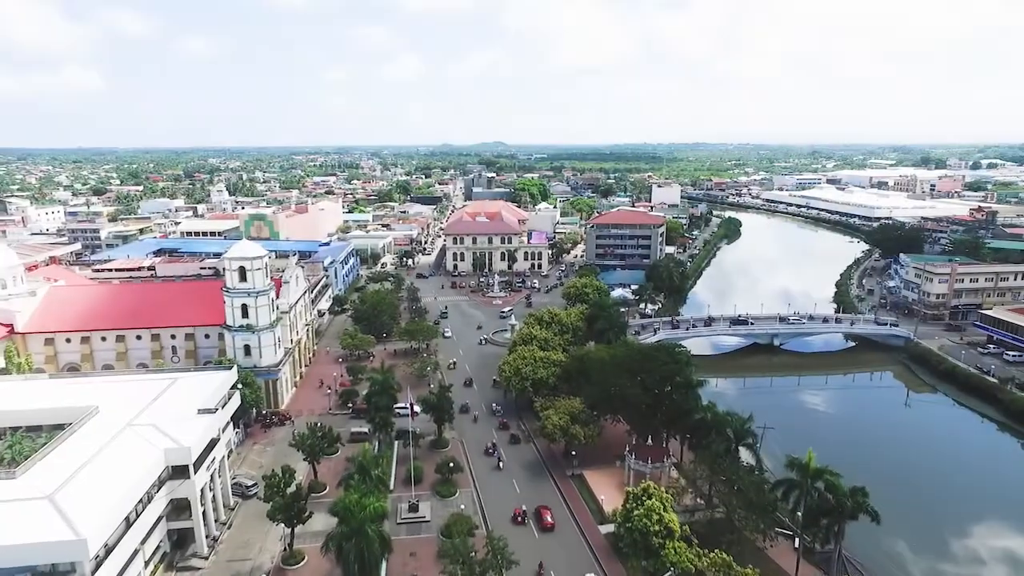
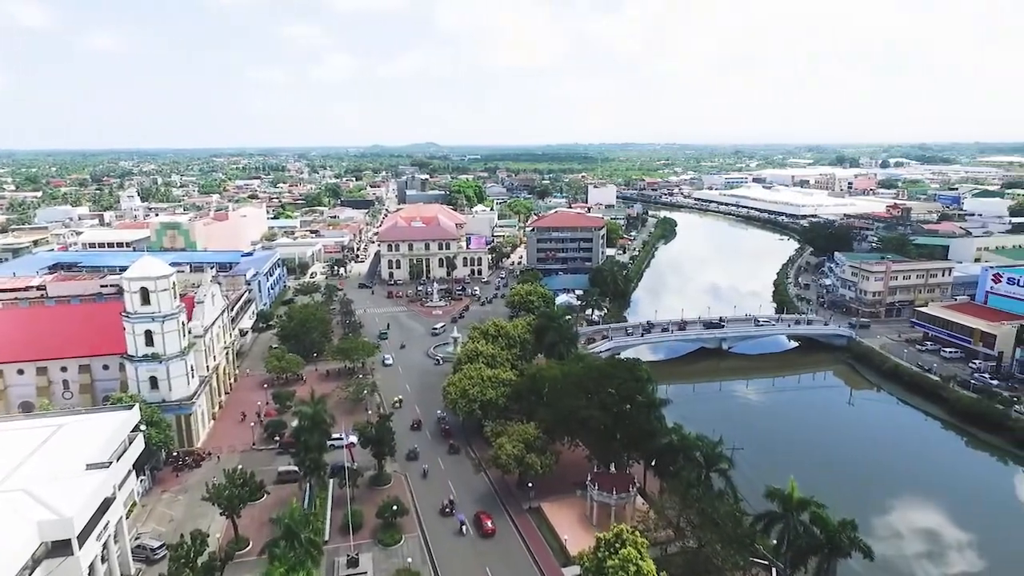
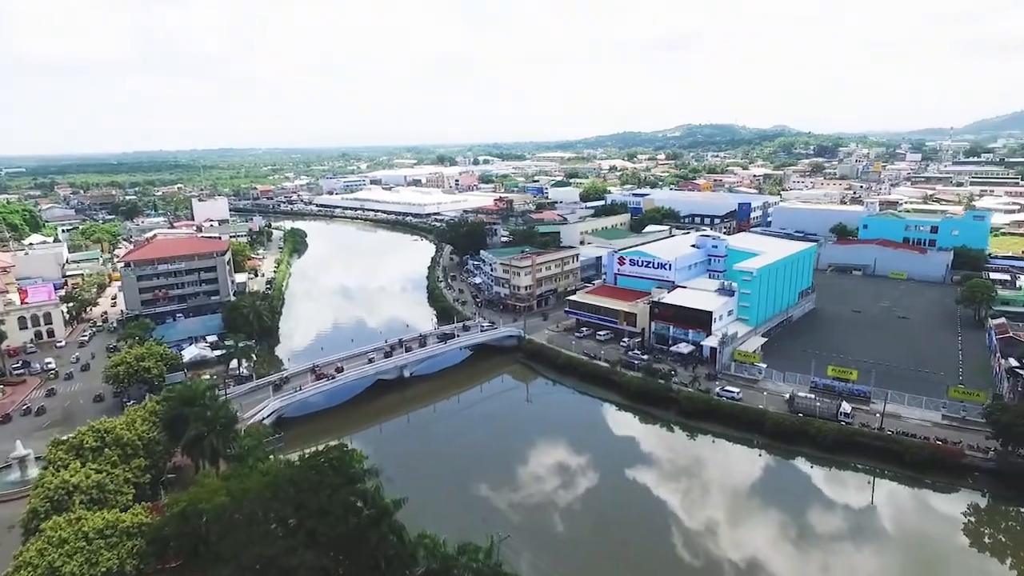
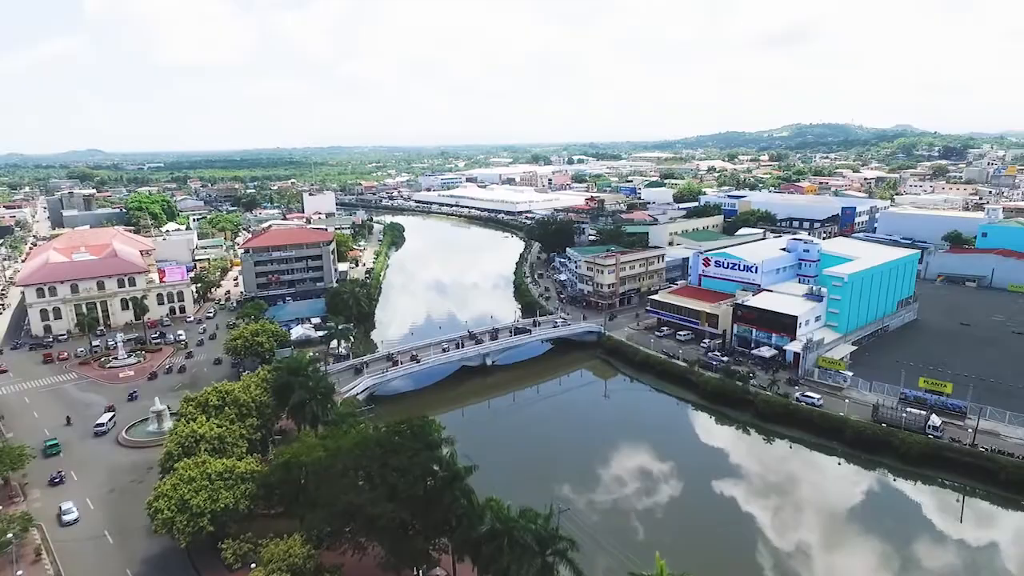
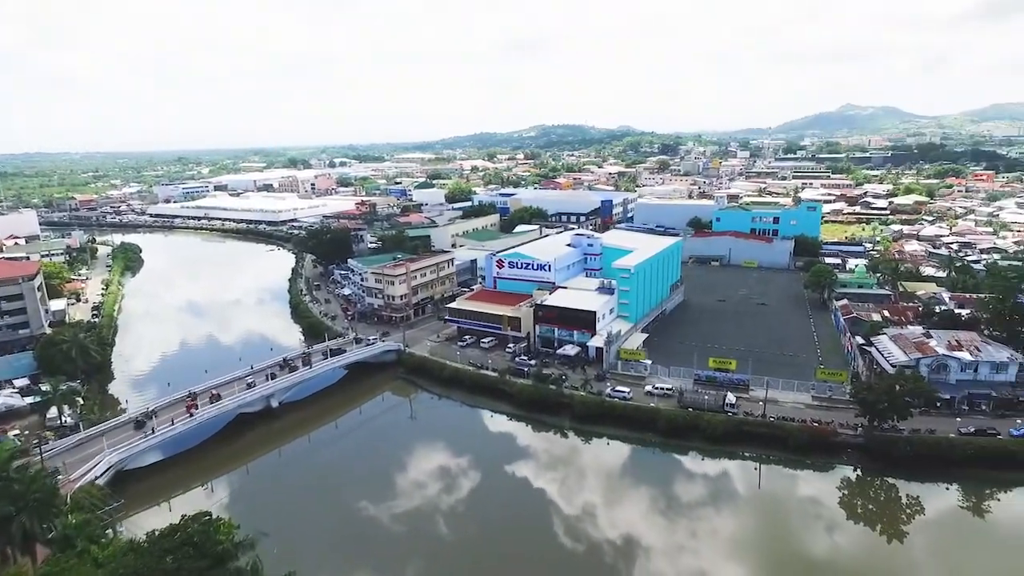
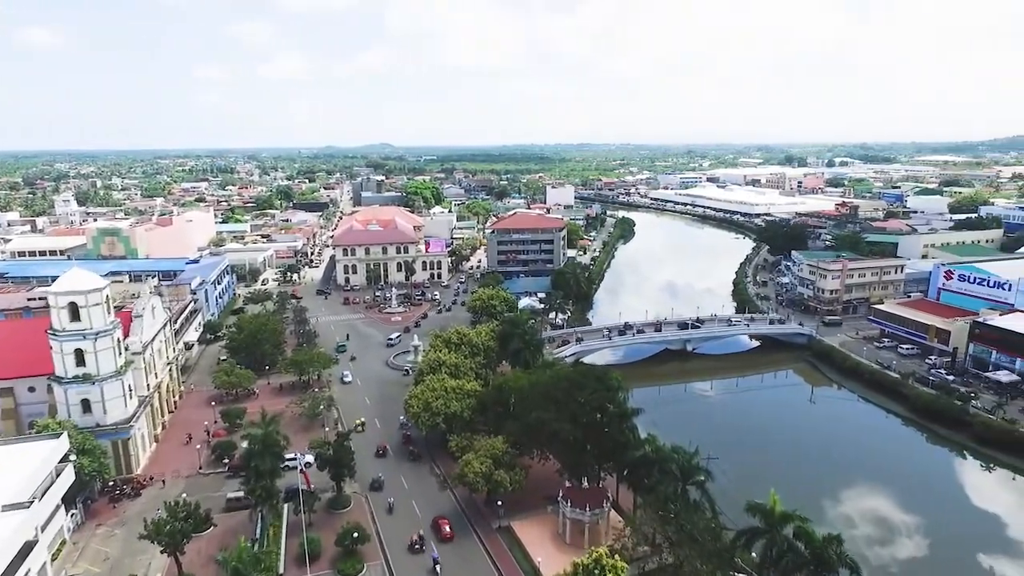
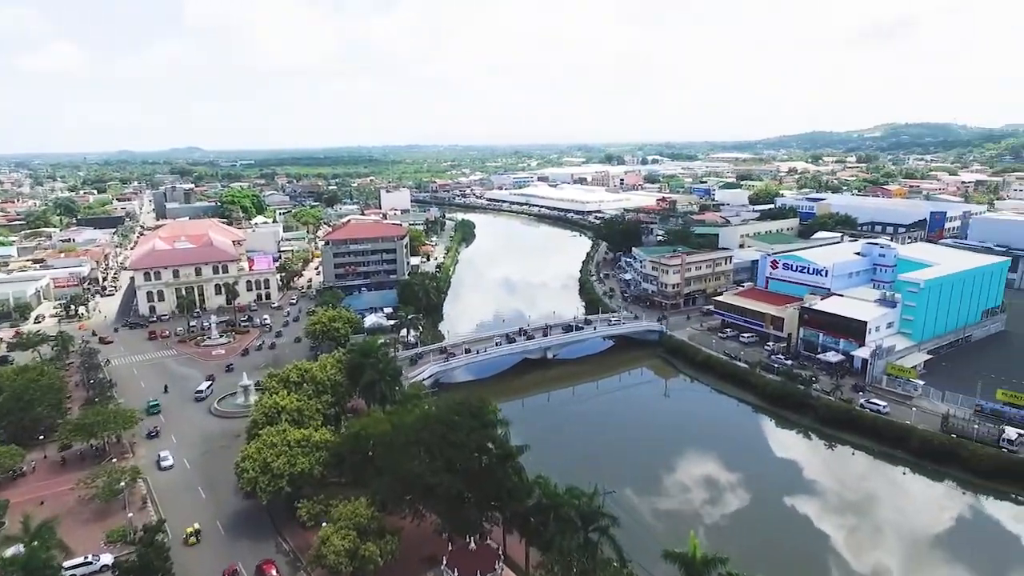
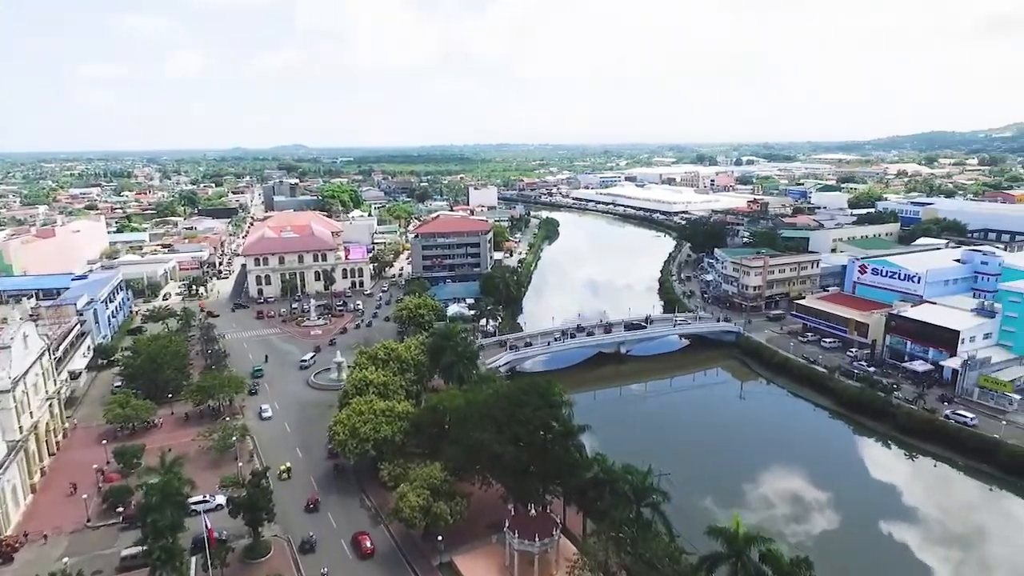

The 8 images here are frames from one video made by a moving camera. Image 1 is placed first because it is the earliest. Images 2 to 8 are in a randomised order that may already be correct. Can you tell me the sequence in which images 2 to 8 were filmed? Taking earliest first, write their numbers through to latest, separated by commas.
2, 6, 8, 7, 4, 3, 5
